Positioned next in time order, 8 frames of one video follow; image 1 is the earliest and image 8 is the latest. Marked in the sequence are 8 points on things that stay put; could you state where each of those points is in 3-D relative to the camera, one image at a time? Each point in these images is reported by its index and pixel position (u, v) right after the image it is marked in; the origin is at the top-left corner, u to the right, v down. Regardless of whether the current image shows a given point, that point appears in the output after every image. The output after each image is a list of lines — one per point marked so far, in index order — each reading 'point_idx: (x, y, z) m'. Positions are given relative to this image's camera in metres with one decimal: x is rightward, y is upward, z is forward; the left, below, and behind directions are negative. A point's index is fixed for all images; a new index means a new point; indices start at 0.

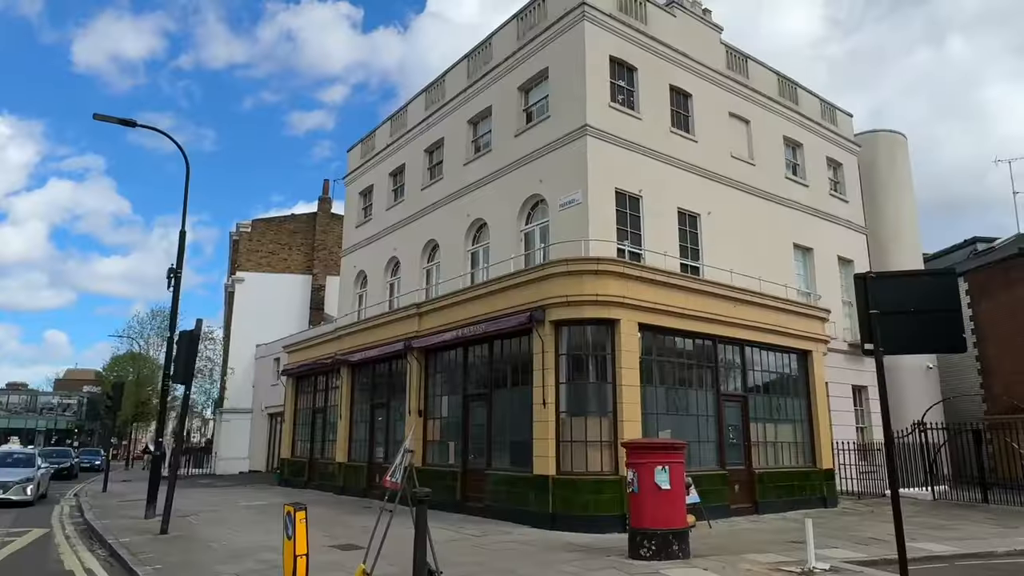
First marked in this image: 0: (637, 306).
0: (+2.4, -0.3, +13.4) m
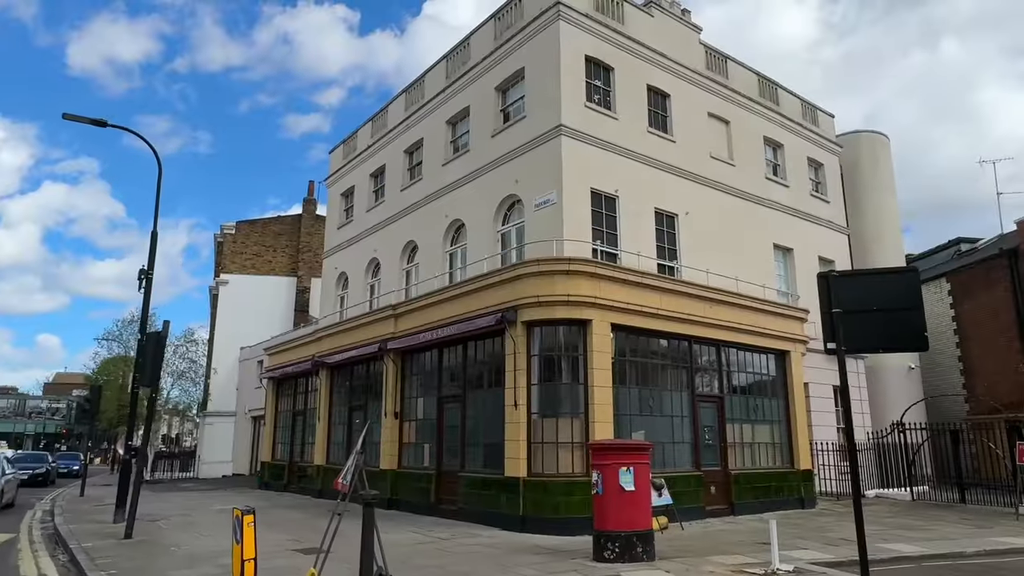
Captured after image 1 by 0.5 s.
0: (+1.8, -0.3, +13.3) m
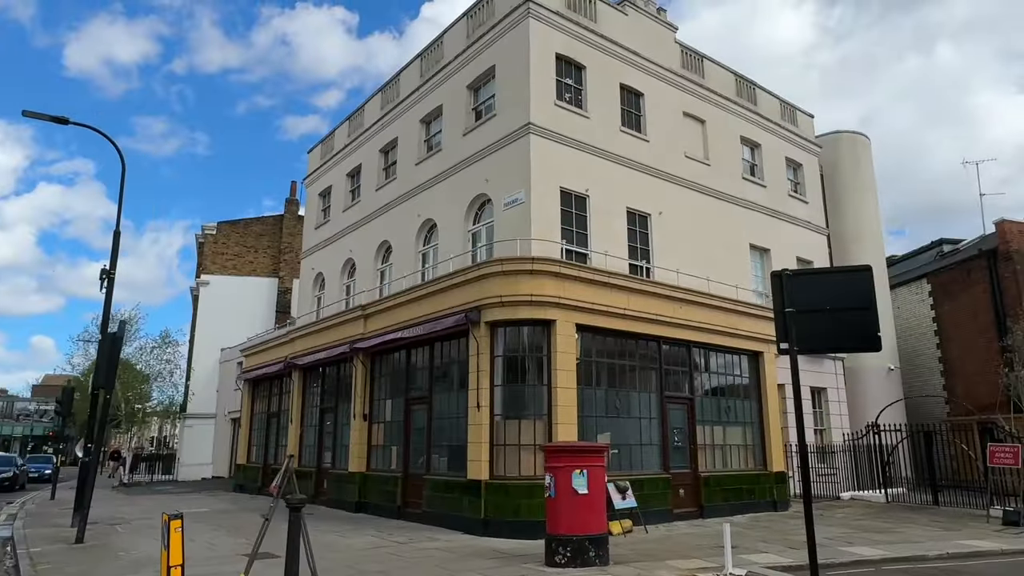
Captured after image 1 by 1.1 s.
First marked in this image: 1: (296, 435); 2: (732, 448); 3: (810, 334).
0: (+1.2, -0.3, +13.2) m
1: (-6.1, -4.1, +19.7) m
2: (+5.1, -3.7, +16.1) m
3: (+3.7, -0.6, +8.7) m
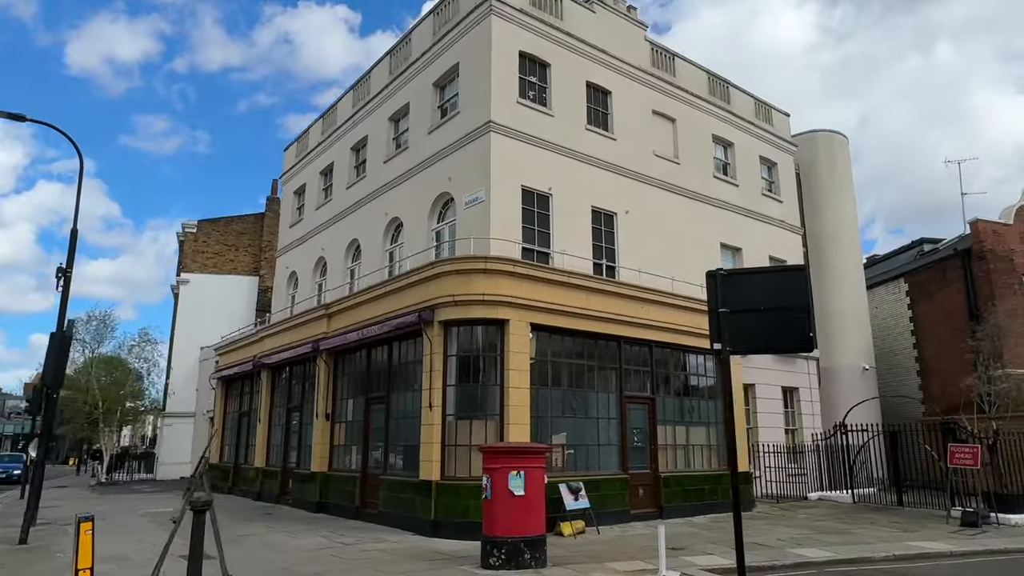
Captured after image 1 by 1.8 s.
0: (+0.3, -0.3, +13.1) m
1: (-6.9, -4.1, +19.6) m
2: (+4.2, -3.7, +16.0) m
3: (+2.8, -0.6, +8.6) m
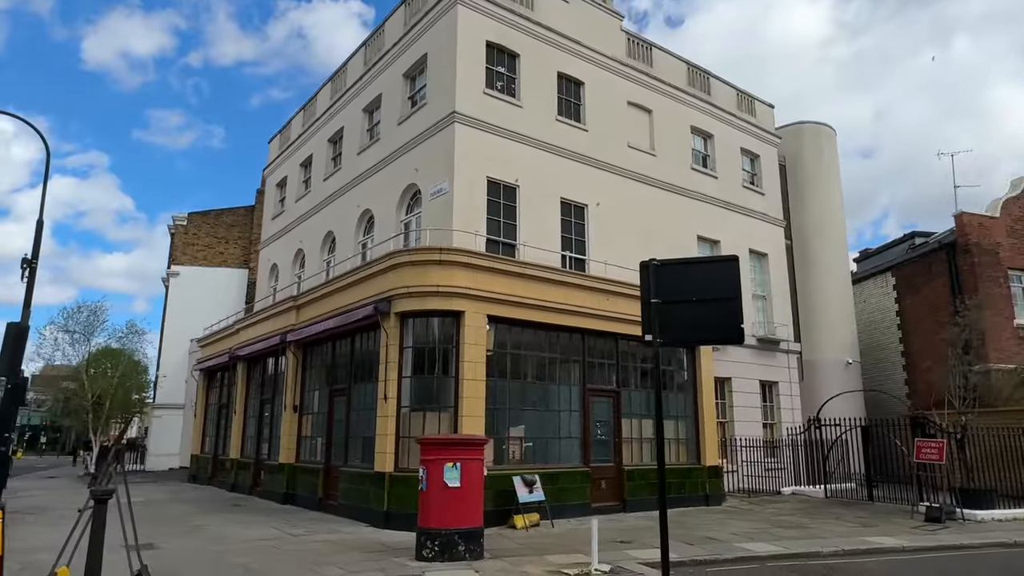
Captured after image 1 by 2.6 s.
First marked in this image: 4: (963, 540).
0: (-0.5, -0.2, +13.0) m
1: (-7.7, -3.9, +19.7) m
2: (+3.4, -3.5, +15.9) m
3: (+2.0, -0.4, +8.5) m
4: (+7.6, -4.3, +11.9) m
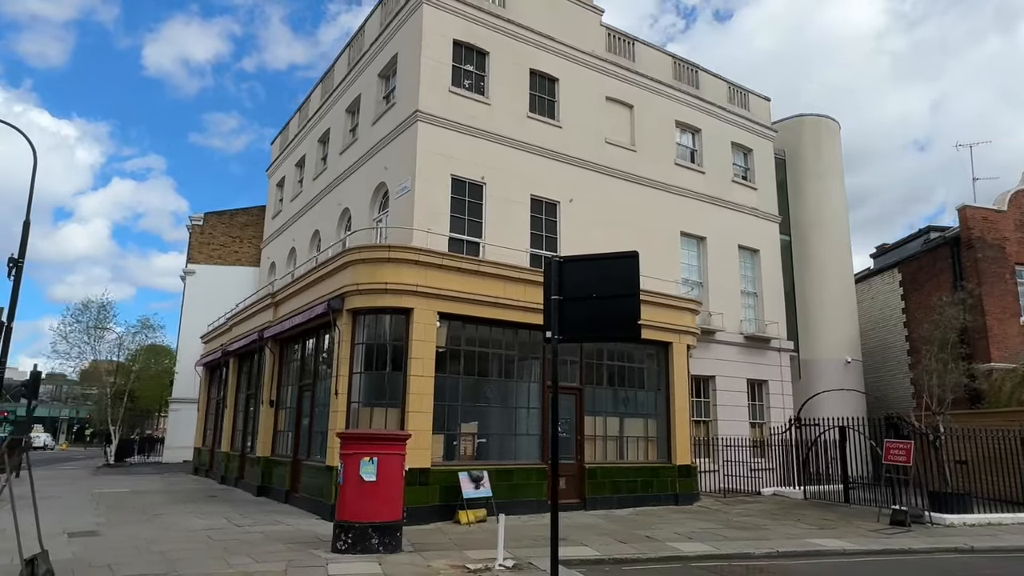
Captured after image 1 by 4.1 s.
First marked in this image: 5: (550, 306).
0: (-1.4, -0.1, +13.1) m
1: (-8.2, -3.8, +20.2) m
2: (+2.7, -3.4, +15.8) m
3: (+0.8, -0.4, +8.4) m
4: (+6.7, -4.2, +11.5) m
5: (+0.5, -0.2, +8.6) m
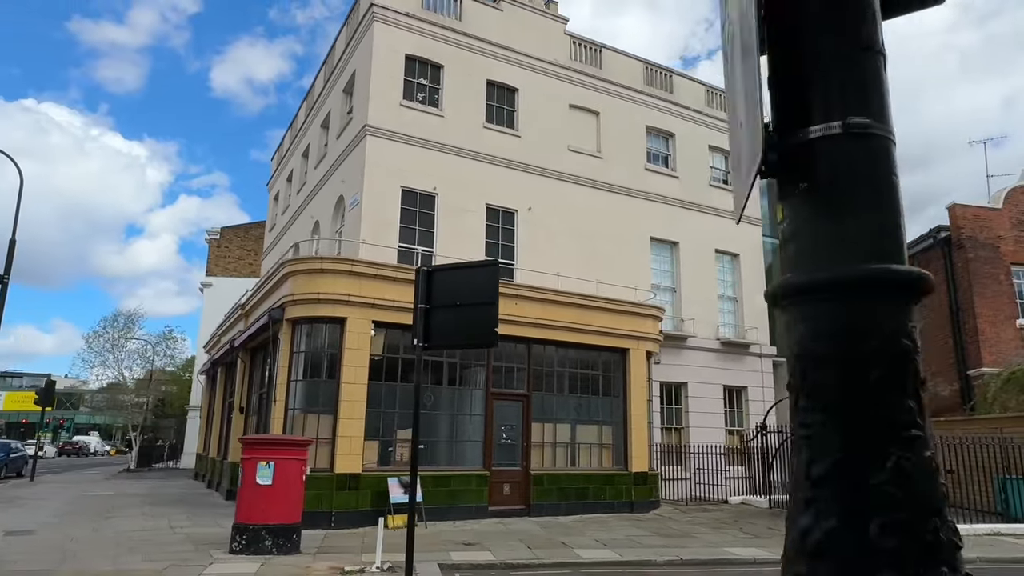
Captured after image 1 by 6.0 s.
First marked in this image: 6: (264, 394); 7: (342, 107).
0: (-2.7, -0.3, +13.4) m
1: (-8.8, -4.2, +21.0) m
2: (+1.6, -3.6, +15.7) m
3: (-0.9, -0.5, +8.6) m
4: (+5.3, -4.3, +11.2) m
5: (-1.1, -0.3, +8.8) m
6: (-5.5, -2.4, +15.6) m
7: (-4.4, +4.7, +18.1) m
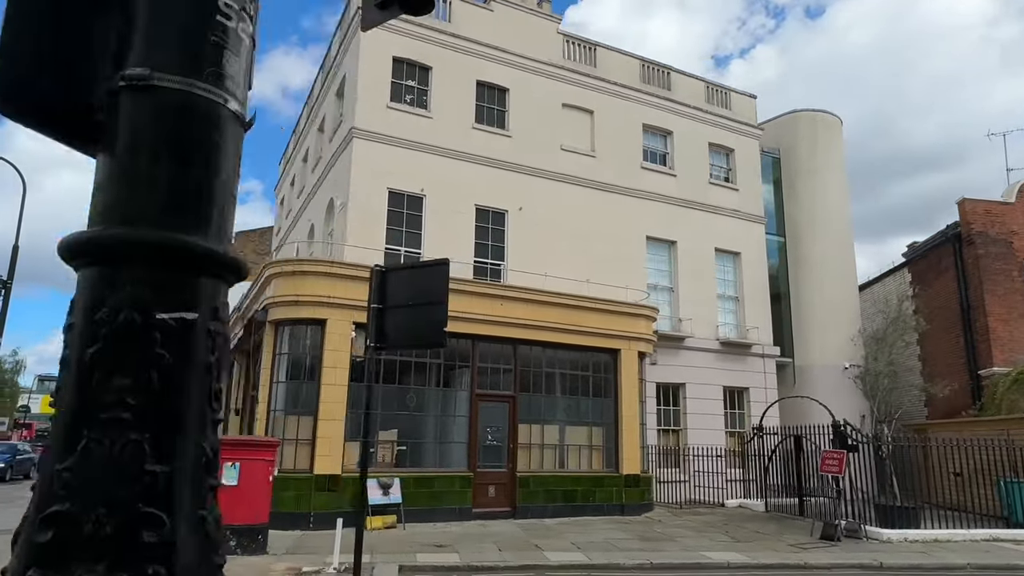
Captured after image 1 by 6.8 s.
0: (-3.1, -0.3, +13.5) m
1: (-8.9, -4.3, +21.2) m
2: (+1.4, -3.6, +15.6) m
3: (-1.4, -0.5, +8.6) m
4: (+4.8, -4.2, +10.9) m
5: (-1.7, -0.3, +8.8) m
6: (-5.7, -2.5, +15.7) m
7: (-4.6, +4.7, +18.2) m
